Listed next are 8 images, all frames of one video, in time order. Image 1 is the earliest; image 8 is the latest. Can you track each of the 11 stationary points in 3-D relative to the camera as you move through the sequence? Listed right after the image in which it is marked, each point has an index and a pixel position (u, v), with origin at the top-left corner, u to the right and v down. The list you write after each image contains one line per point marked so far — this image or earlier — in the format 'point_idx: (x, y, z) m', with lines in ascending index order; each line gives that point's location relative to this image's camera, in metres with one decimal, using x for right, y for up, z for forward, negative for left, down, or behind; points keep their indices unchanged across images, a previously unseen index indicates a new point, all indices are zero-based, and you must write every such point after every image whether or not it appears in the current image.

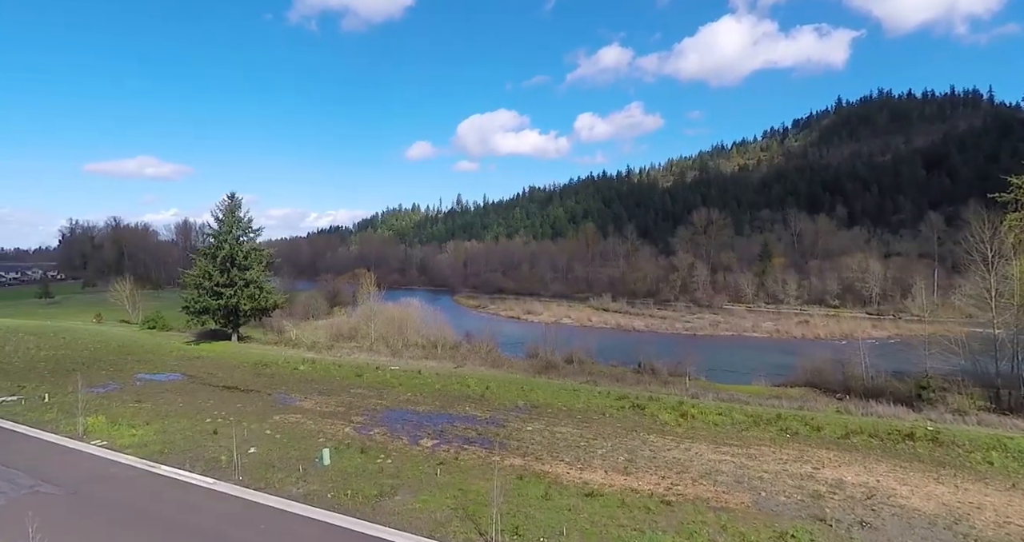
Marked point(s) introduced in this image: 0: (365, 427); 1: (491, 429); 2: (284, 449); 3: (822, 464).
0: (-5.0, -5.3, +19.6) m
1: (-0.7, -5.3, +19.1) m
2: (-7.1, -5.5, +17.9) m
3: (+9.1, -5.6, +16.8) m
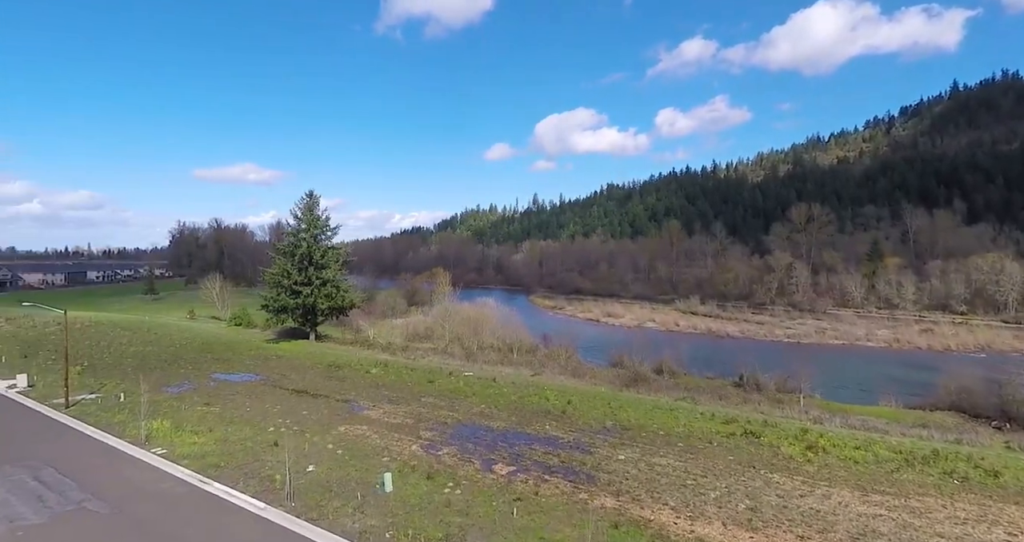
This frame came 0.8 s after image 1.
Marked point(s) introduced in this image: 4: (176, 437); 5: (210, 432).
0: (-2.3, -5.3, +17.4) m
1: (+1.8, -5.3, +16.3) m
2: (-4.7, -5.5, +15.9) m
3: (+11.2, -5.7, +12.7) m
4: (-11.3, -5.5, +19.1) m
5: (-10.3, -5.5, +19.6) m
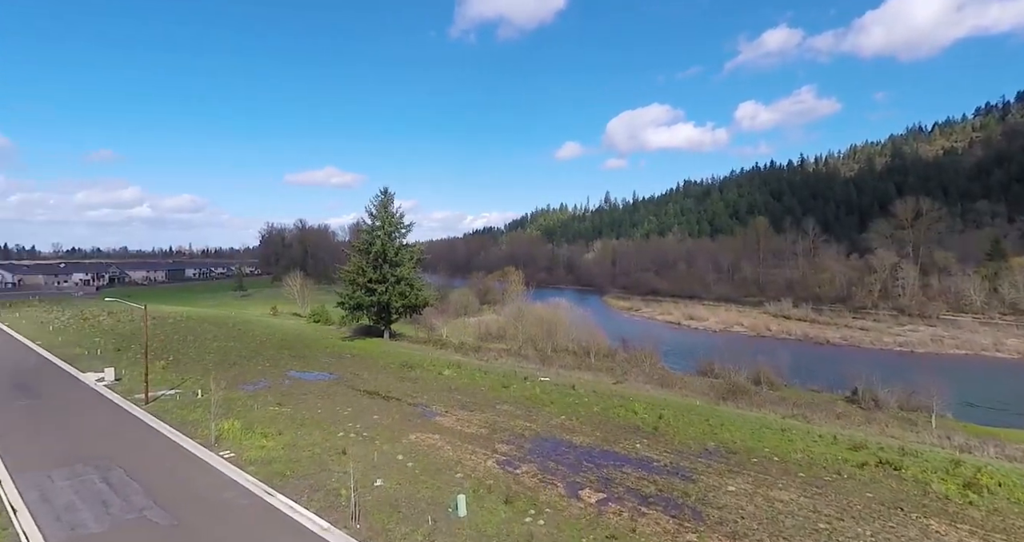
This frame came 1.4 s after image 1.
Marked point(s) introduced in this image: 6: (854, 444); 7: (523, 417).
0: (0.0, -5.2, +15.6) m
1: (+4.0, -5.2, +14.0) m
2: (-2.5, -5.4, +14.4) m
3: (+12.9, -5.7, +9.3) m
4: (-8.6, -5.4, +18.4) m
5: (-7.7, -5.3, +18.7) m
6: (+10.3, -5.2, +17.4) m
7: (+0.4, -5.0, +19.6) m
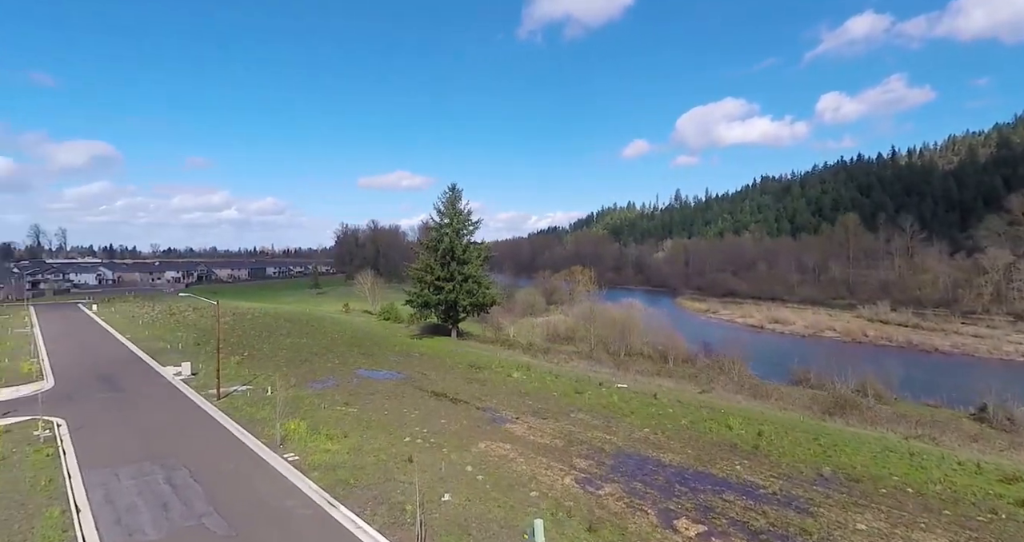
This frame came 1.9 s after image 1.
0: (+2.0, -5.1, +13.9) m
1: (+5.8, -5.1, +11.8) m
2: (-0.6, -5.2, +13.0) m
3: (+14.0, -5.6, +6.2) m
4: (-6.3, -5.3, +17.7) m
5: (-5.3, -5.2, +17.9) m
6: (+12.4, -5.2, +14.5) m
7: (+2.8, -4.9, +17.9) m
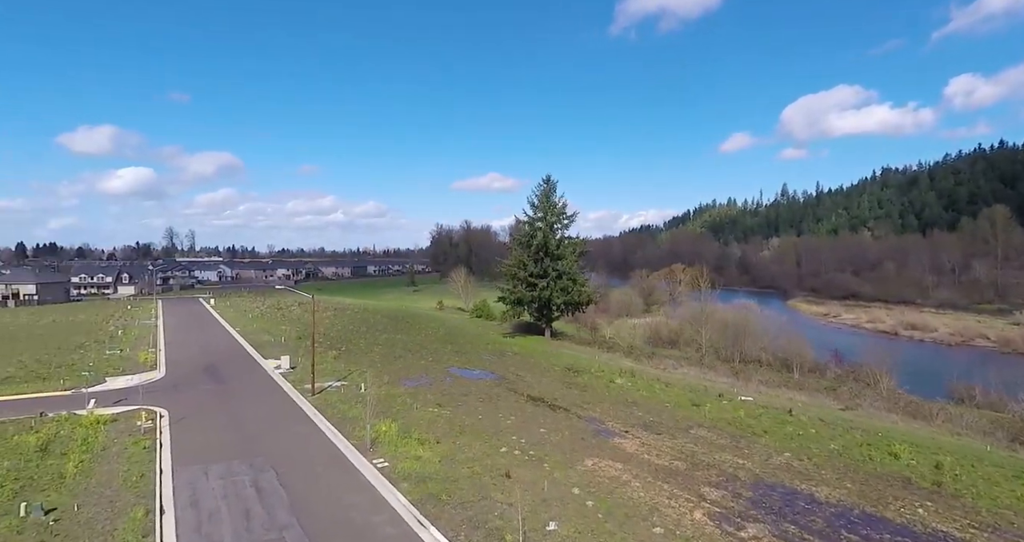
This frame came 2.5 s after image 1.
0: (+4.3, -4.9, +11.3) m
1: (+7.7, -4.9, +8.7) m
2: (+1.6, -5.0, +10.9) m
3: (+15.0, -5.5, +1.8) m
4: (-3.3, -5.0, +16.4) m
5: (-2.2, -4.9, +16.4) m
6: (+14.7, -5.0, +10.3) m
7: (+5.8, -4.7, +15.1) m
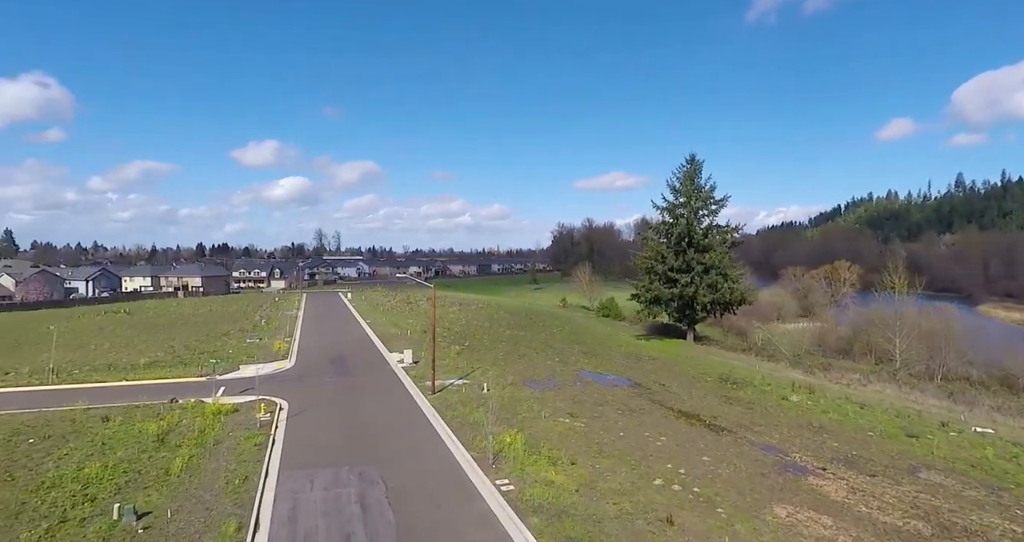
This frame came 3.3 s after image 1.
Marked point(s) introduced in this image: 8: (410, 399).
0: (+6.6, -4.5, +7.2) m
1: (+9.4, -4.6, +3.9) m
2: (+3.9, -4.6, +7.3) m
3: (+15.1, -5.2, -4.4) m
4: (+0.3, -4.6, +13.7) m
5: (+1.3, -4.6, +13.5) m
6: (+16.6, -4.7, +4.0) m
7: (+8.9, -4.4, +10.6) m
8: (-3.5, -4.4, +19.7) m
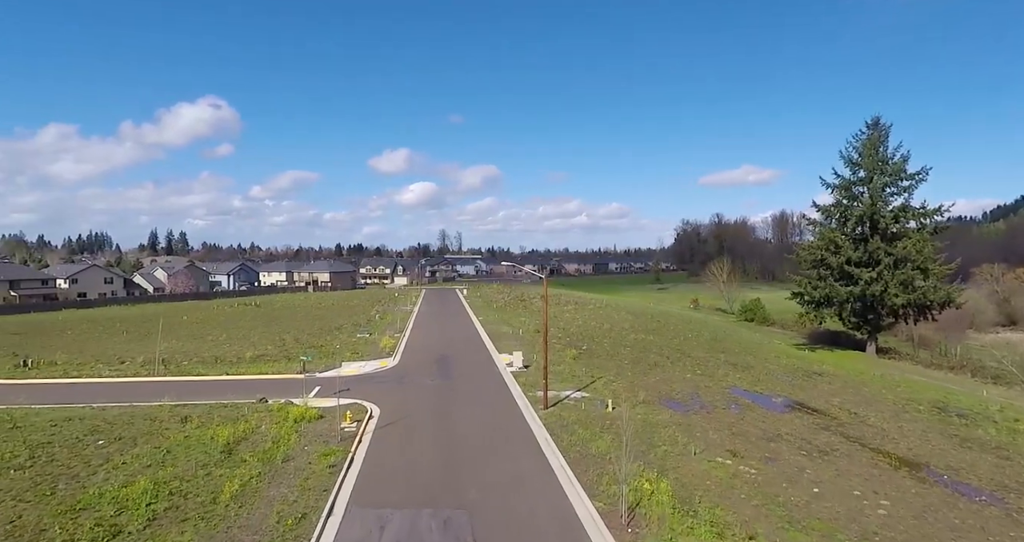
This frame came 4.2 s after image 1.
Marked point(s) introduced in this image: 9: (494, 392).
0: (+7.6, -4.2, +2.0) m
1: (+9.6, -4.3, -1.8) m
2: (+4.9, -4.3, +2.7) m
3: (+13.5, -4.9, -11.0) m
4: (+2.7, -4.3, +9.6) m
5: (+3.7, -4.2, +9.3) m
6: (+16.7, -4.5, -3.2) m
7: (+10.4, -4.1, +4.9) m
8: (+0.2, -4.0, +16.3) m
9: (-0.5, -3.9, +18.2) m
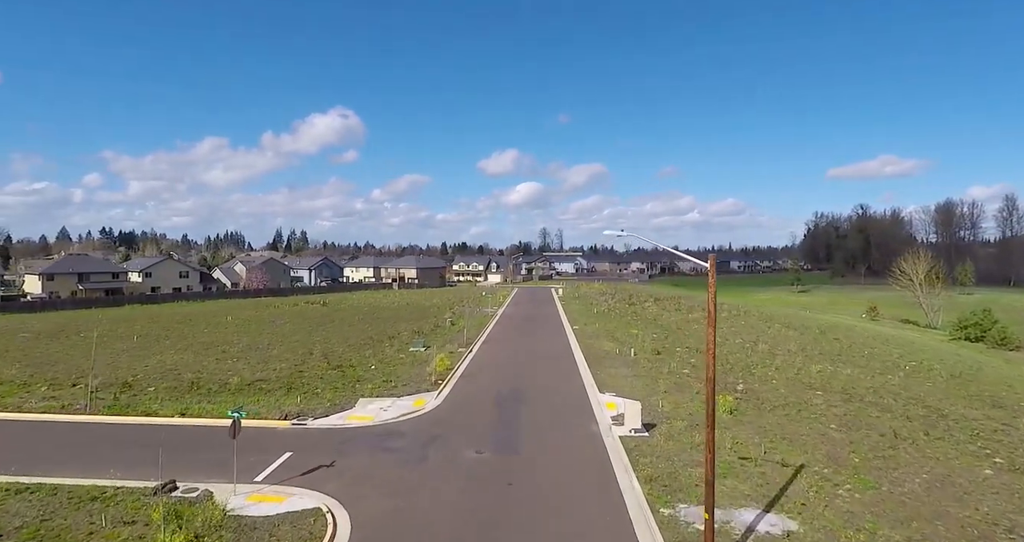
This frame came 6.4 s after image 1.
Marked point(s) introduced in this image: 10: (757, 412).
0: (+6.4, -4.1, -8.0) m
1: (+7.7, -4.2, -12.1) m
2: (+3.9, -4.1, -6.9) m
3: (+9.8, -4.8, -21.9) m
4: (+2.9, -4.1, +0.4) m
5: (+3.8, -4.0, -0.1) m
6: (+14.4, -4.4, -14.7) m
7: (+9.7, -4.0, -5.7) m
8: (+1.7, -3.8, +7.4) m
9: (+1.3, -3.7, +9.4) m
10: (+5.9, -3.4, +13.6) m
